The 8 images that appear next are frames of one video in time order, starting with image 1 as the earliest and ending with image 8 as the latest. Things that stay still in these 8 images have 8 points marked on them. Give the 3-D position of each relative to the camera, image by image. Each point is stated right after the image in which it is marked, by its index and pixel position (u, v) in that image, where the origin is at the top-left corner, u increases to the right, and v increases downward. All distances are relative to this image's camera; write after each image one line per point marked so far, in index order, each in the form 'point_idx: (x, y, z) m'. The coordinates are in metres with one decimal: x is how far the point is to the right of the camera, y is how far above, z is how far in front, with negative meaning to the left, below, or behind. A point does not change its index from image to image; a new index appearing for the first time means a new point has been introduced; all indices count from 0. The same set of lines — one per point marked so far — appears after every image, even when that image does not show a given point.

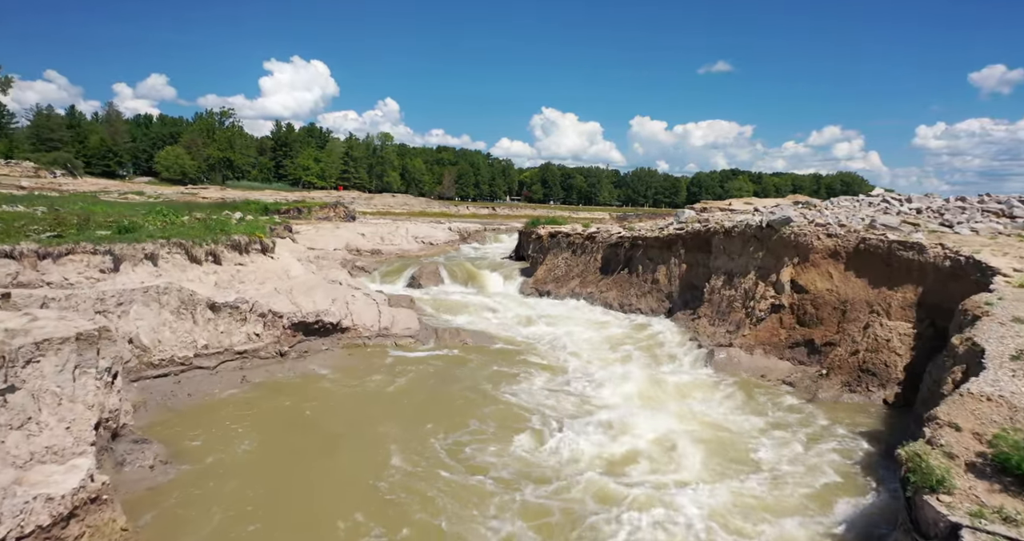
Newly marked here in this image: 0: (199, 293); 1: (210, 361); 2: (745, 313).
0: (-6.8, -0.5, +12.9) m
1: (-6.3, -1.9, +12.4) m
2: (+6.4, -1.2, +16.3) m
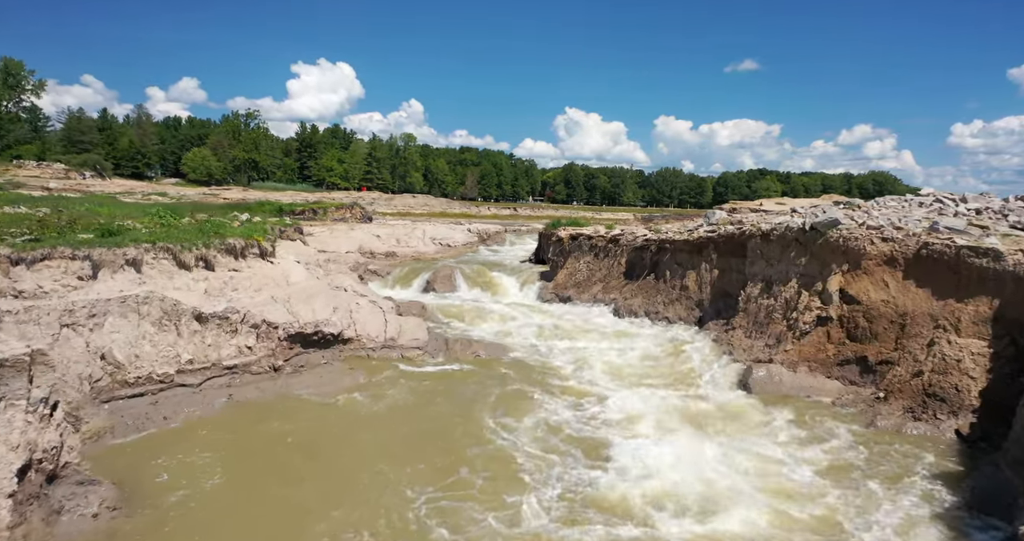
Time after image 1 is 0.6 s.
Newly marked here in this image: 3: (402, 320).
0: (-6.6, -0.6, +11.9) m
1: (-6.1, -2.1, +11.3) m
2: (+6.8, -1.4, +14.7) m
3: (-3.1, -1.4, +16.6) m
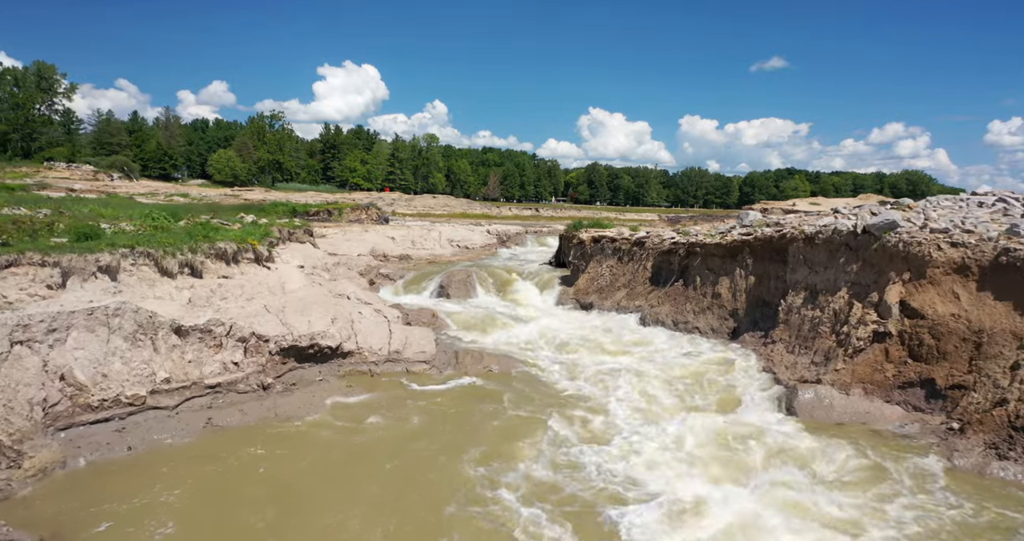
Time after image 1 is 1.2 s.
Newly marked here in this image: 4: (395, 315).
0: (-6.3, -0.8, +10.7) m
1: (-5.9, -2.2, +10.2) m
2: (+7.2, -1.6, +13.1) m
3: (-2.7, -1.6, +15.3) m
4: (-3.2, -1.2, +16.1) m
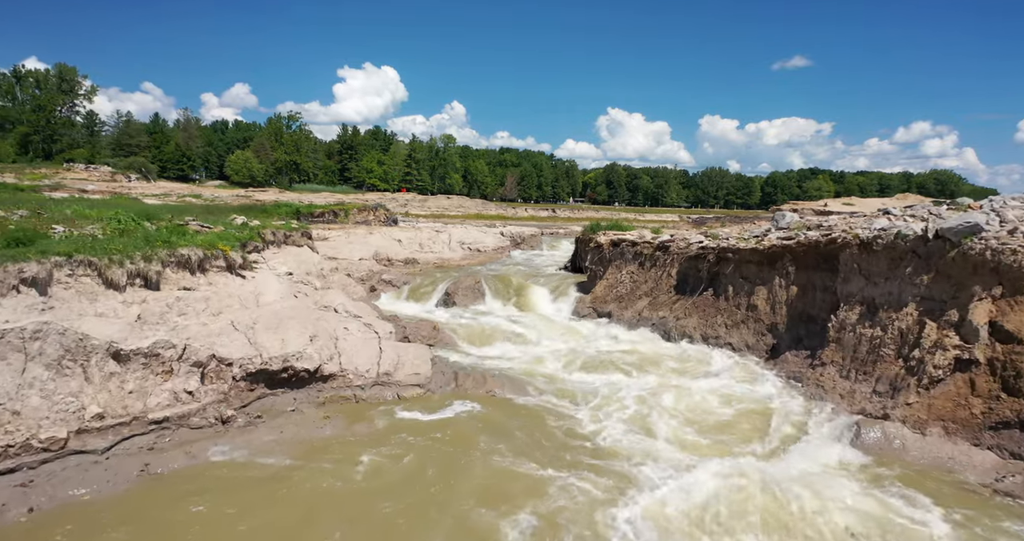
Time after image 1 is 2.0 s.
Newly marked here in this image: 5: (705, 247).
0: (-6.3, -1.0, +9.0) m
1: (-5.8, -2.4, +8.4) m
2: (+7.3, -1.8, +11.0) m
3: (-2.5, -1.8, +13.5) m
4: (-3.0, -1.4, +14.2) m
5: (+6.3, +0.8, +19.2) m
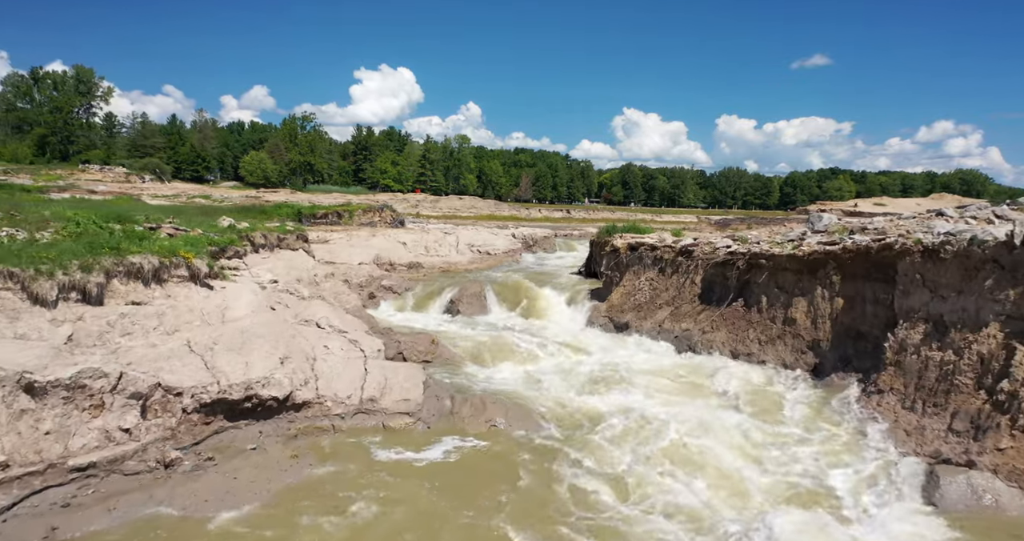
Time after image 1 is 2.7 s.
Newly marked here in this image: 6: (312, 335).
0: (-6.3, -1.2, +7.4) m
1: (-5.9, -2.6, +6.9) m
2: (+7.3, -2.0, +9.0) m
3: (-2.4, -2.0, +11.8) m
4: (-2.8, -1.6, +12.6) m
5: (+6.5, +0.5, +17.3) m
6: (-4.0, -1.3, +11.8) m
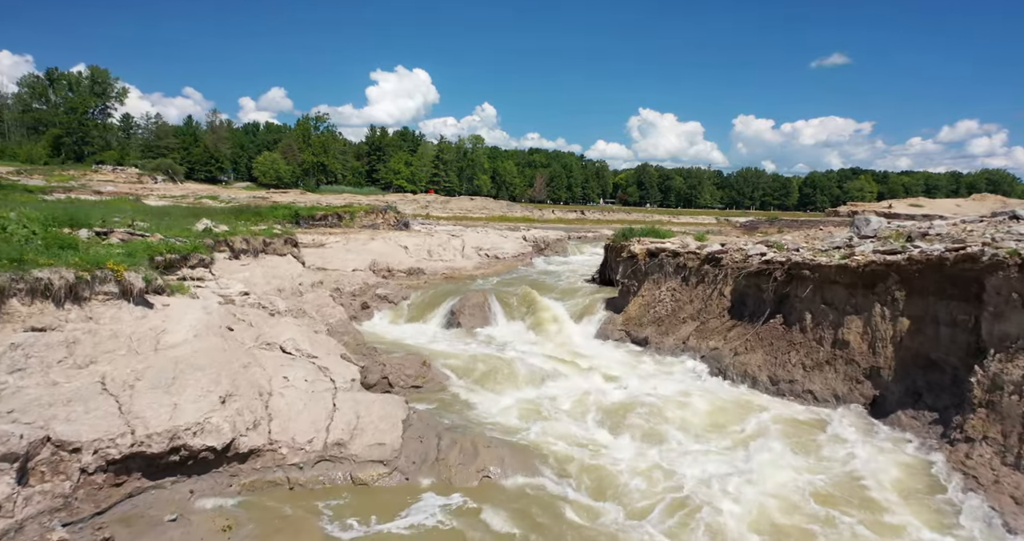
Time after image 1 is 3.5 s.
0: (-6.4, -1.4, +5.5) m
1: (-6.0, -2.8, +5.0) m
2: (+7.2, -2.3, +6.8) m
3: (-2.5, -2.2, +9.8) m
4: (-2.9, -1.9, +10.6) m
5: (+6.6, +0.2, +15.1) m
6: (-4.0, -1.5, +9.9) m
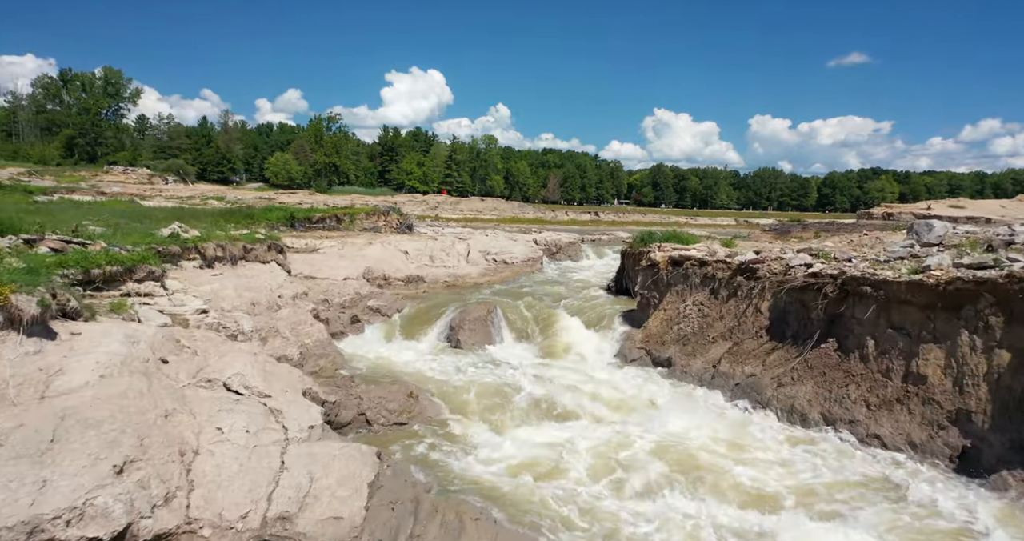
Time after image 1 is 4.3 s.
0: (-6.6, -1.7, +3.5) m
1: (-6.2, -3.1, +3.0) m
2: (+7.1, -2.6, +4.5) m
3: (-2.5, -2.5, +7.7) m
4: (-2.9, -2.2, +8.5) m
5: (+6.7, -0.1, +12.8) m
6: (-4.0, -1.8, +7.8) m
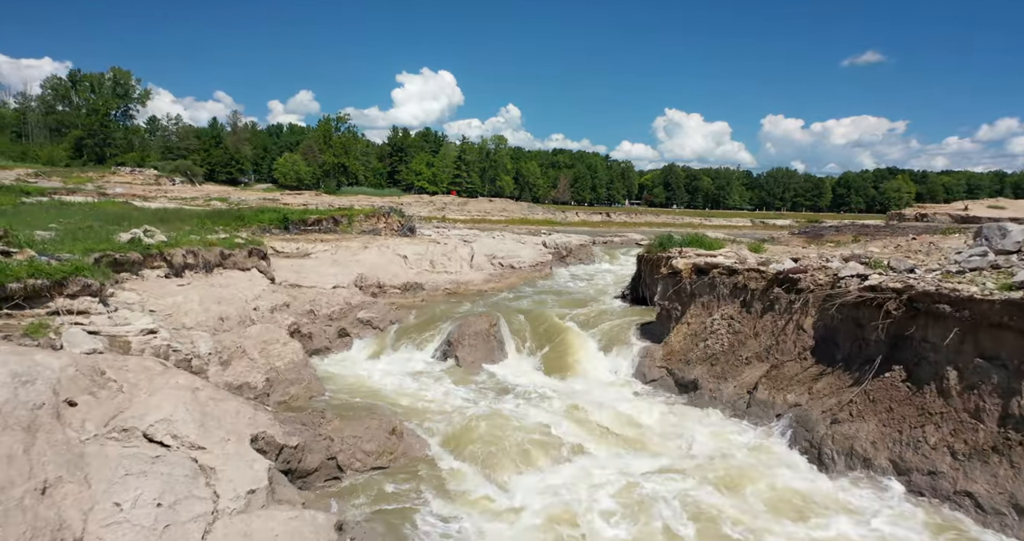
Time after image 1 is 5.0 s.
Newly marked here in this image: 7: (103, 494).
0: (-6.7, -1.9, +1.7) m
1: (-6.3, -3.3, +1.2) m
2: (+7.0, -2.8, +2.5) m
3: (-2.5, -2.7, +5.9) m
4: (-2.9, -2.4, +6.7) m
5: (+6.7, -0.3, +10.8) m
6: (-4.1, -2.0, +6.0) m
7: (-4.0, -2.1, +5.7) m
